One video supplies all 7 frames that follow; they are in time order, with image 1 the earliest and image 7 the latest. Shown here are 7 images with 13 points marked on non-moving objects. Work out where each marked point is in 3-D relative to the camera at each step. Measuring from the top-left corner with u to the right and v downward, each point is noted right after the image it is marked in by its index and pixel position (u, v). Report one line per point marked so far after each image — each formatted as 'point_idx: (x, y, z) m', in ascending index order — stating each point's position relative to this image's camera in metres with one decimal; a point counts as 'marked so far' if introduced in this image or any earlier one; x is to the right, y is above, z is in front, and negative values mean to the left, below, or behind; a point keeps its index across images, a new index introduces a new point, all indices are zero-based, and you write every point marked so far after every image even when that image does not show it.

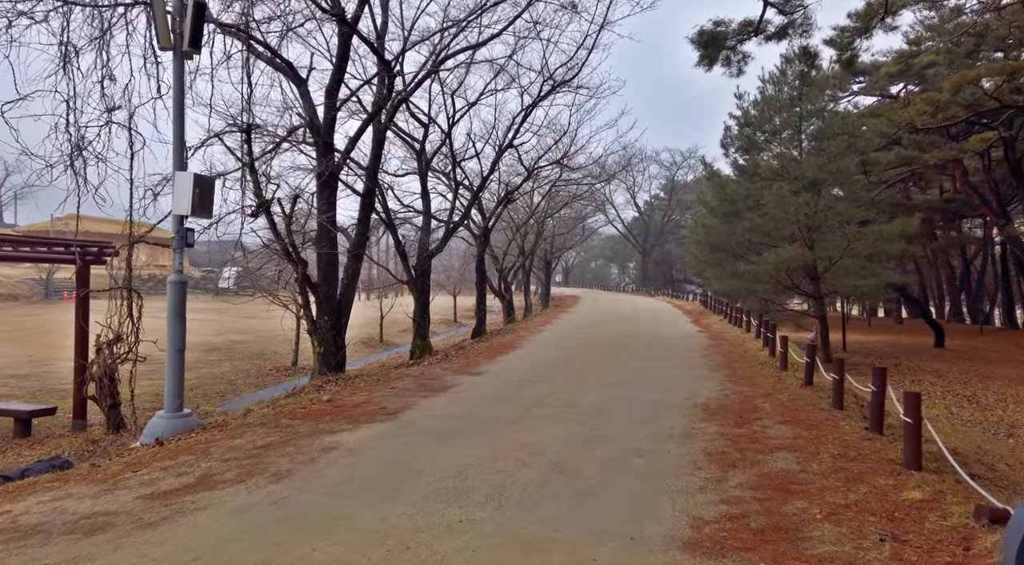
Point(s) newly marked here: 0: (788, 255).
0: (+7.5, +0.8, +18.2) m
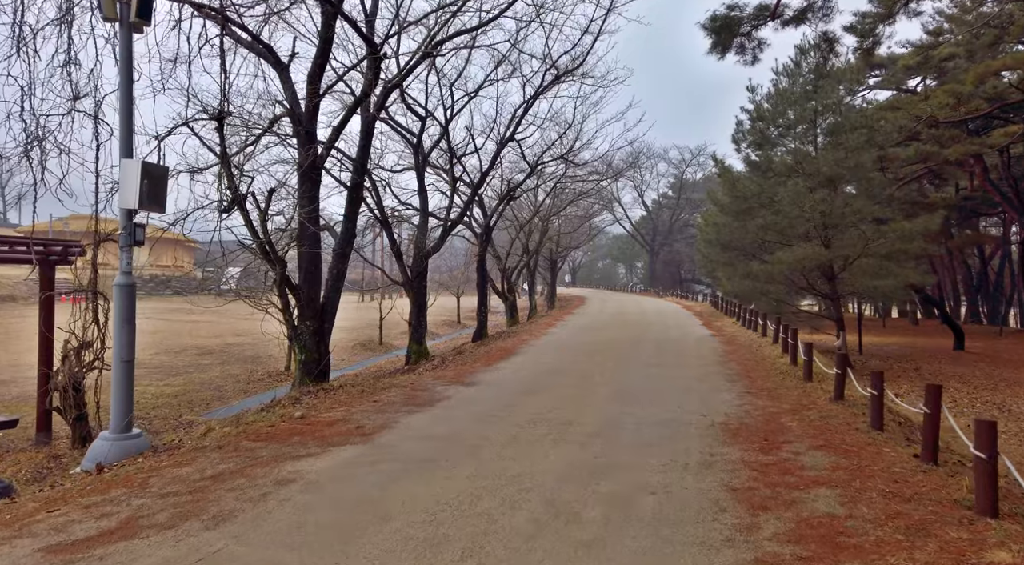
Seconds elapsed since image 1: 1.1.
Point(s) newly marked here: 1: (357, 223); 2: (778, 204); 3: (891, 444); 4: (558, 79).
0: (+7.5, +0.7, +17.2) m
1: (-2.5, +0.9, +10.6) m
2: (+7.6, +2.2, +19.1) m
3: (+3.4, -1.4, +5.9) m
4: (+1.1, +5.0, +16.0) m
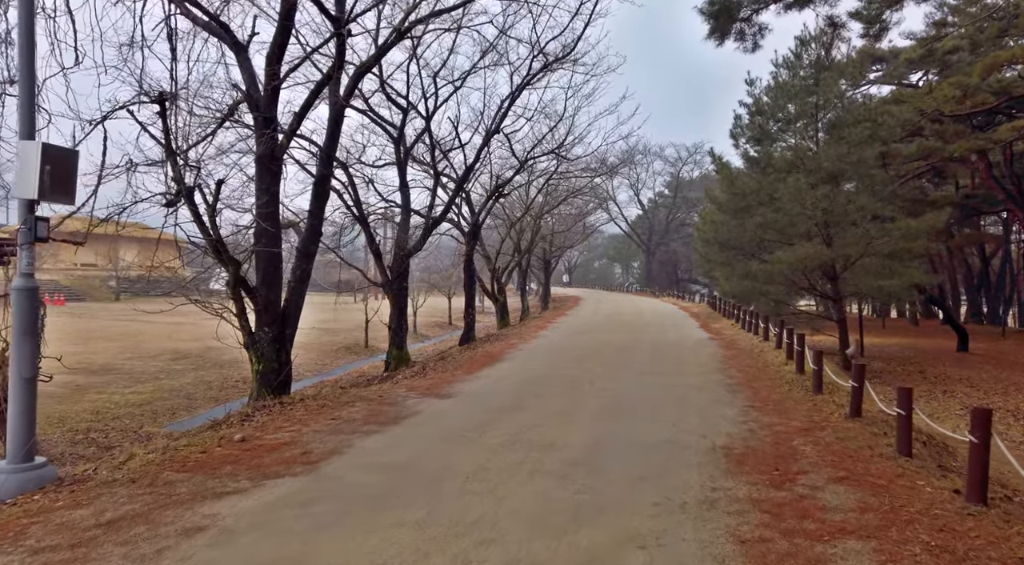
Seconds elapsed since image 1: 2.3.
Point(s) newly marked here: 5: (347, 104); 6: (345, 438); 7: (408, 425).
0: (+7.2, +0.7, +16.3) m
1: (-2.8, +0.9, +9.6) m
2: (+7.3, +2.2, +18.2) m
3: (+3.1, -1.4, +5.0) m
4: (+0.8, +4.9, +15.1) m
5: (-2.5, +2.7, +10.1) m
6: (-1.6, -1.5, +6.3) m
7: (-1.1, -1.5, +6.9) m
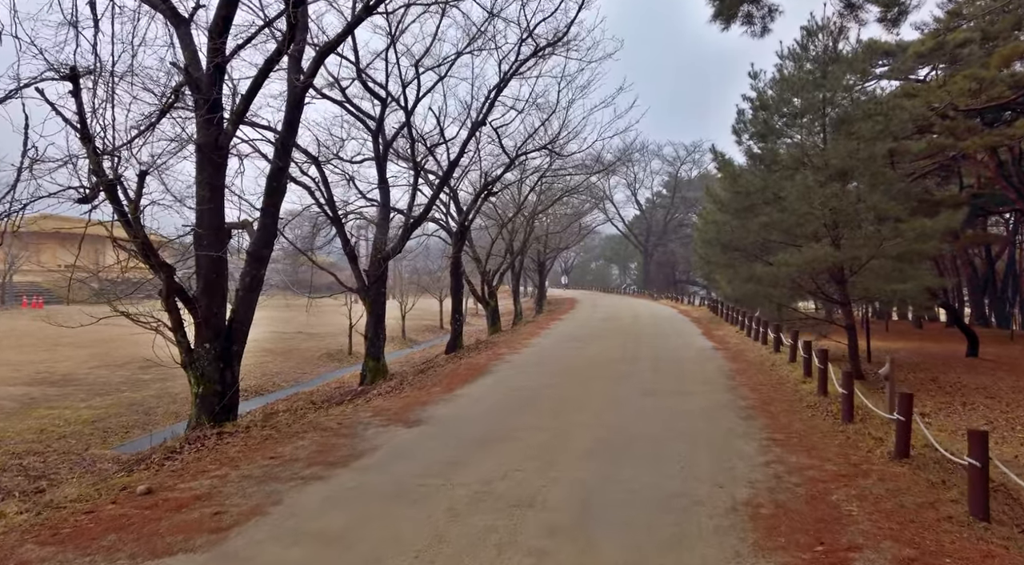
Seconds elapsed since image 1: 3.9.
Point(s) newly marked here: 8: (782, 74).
0: (+7.0, +0.6, +15.2) m
1: (-3.0, +0.8, +8.4) m
2: (+7.0, +2.1, +17.0) m
3: (+2.9, -1.5, +3.8) m
4: (+0.5, +4.8, +13.9) m
5: (-2.8, +2.6, +8.9) m
6: (-1.8, -1.6, +5.1) m
7: (-1.3, -1.6, +5.7) m
8: (+8.1, +6.3, +19.8) m
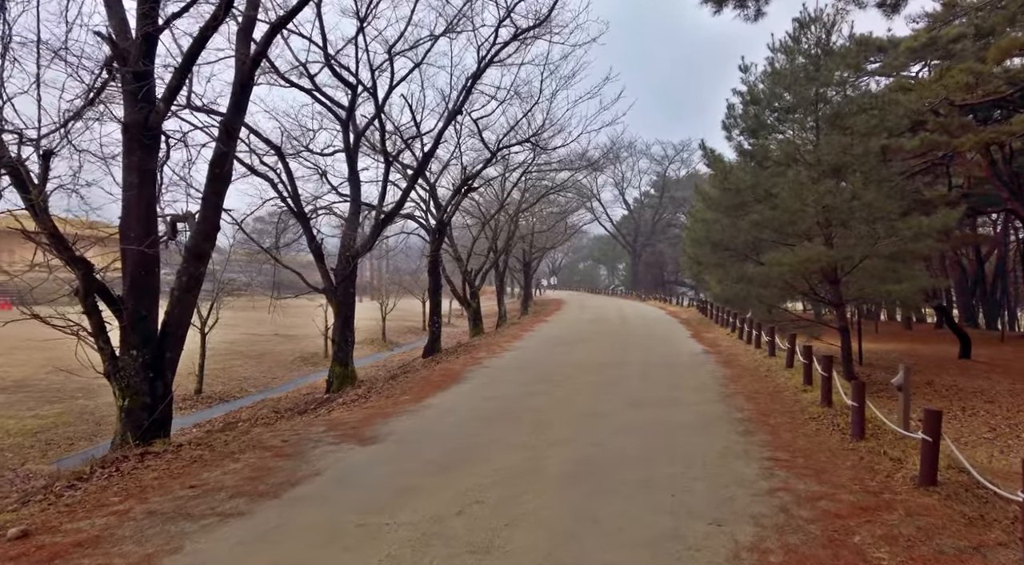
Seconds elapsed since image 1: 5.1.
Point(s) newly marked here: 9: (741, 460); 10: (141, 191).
0: (+6.5, +0.6, +14.4) m
1: (-3.3, +0.8, +7.5) m
2: (+6.5, +2.1, +16.3) m
3: (+2.6, -1.5, +3.0) m
4: (+0.1, +4.8, +13.1) m
5: (-3.1, +2.6, +8.0) m
6: (-2.1, -1.6, +4.2) m
7: (-1.6, -1.6, +4.8) m
8: (+7.6, +6.3, +19.1) m
9: (+2.0, -1.5, +5.8) m
10: (-3.8, +0.9, +6.8) m
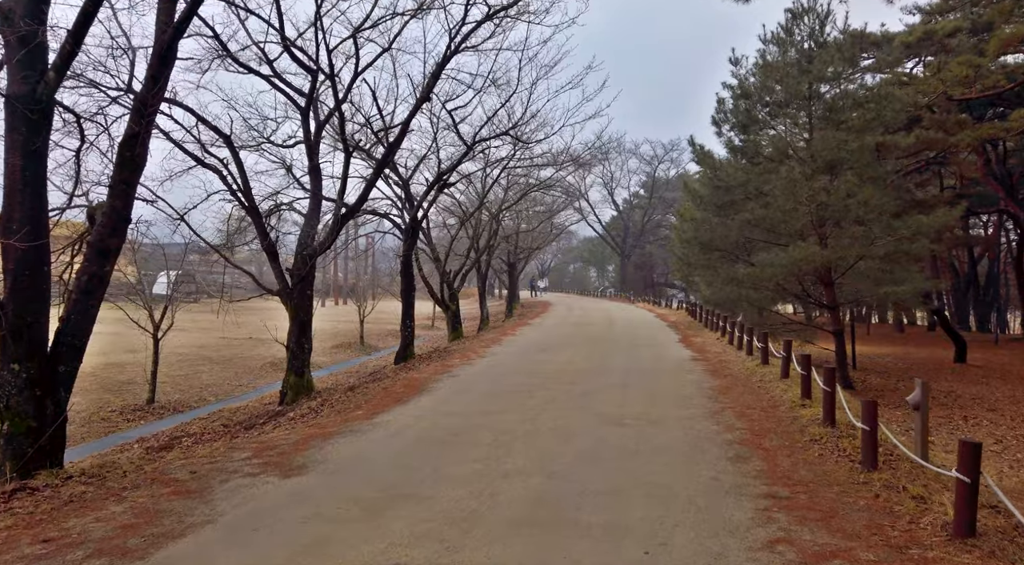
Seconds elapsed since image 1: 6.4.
0: (+6.0, +0.6, +13.5) m
1: (-3.7, +0.8, +6.5) m
2: (+6.0, +2.1, +15.4) m
3: (+2.3, -1.5, +2.0) m
4: (-0.4, +4.8, +12.1) m
5: (-3.5, +2.6, +6.9) m
6: (-2.4, -1.6, +3.1) m
7: (-2.0, -1.6, +3.8) m
8: (+7.0, +6.2, +18.3) m
9: (+1.6, -1.6, +4.8) m
10: (-4.2, +0.9, +5.8) m
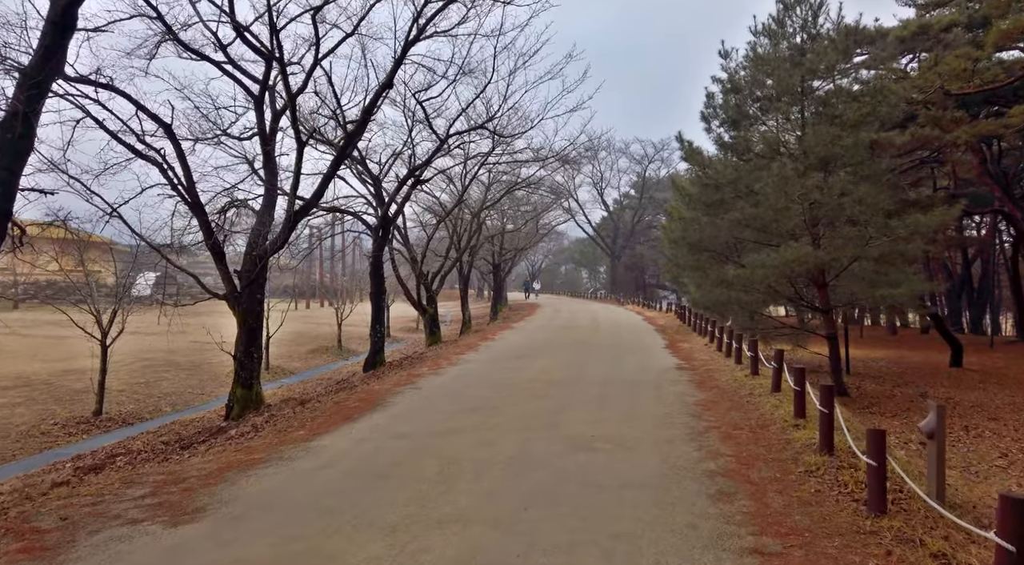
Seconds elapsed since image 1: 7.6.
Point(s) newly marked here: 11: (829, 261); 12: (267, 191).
0: (+5.5, +0.5, +12.7) m
1: (-4.2, +0.8, +5.5) m
2: (+5.5, +2.0, +14.5) m
3: (+1.9, -1.6, +1.1) m
4: (-0.9, +4.7, +11.2) m
5: (-4.0, +2.6, +6.0) m
6: (-2.9, -1.6, +2.2) m
7: (-2.4, -1.6, +2.9) m
8: (+6.4, +6.1, +17.4) m
9: (+1.2, -1.6, +3.9) m
10: (-4.7, +0.9, +4.8) m
11: (+6.1, +0.5, +12.7) m
12: (-4.2, +1.6, +11.5) m
